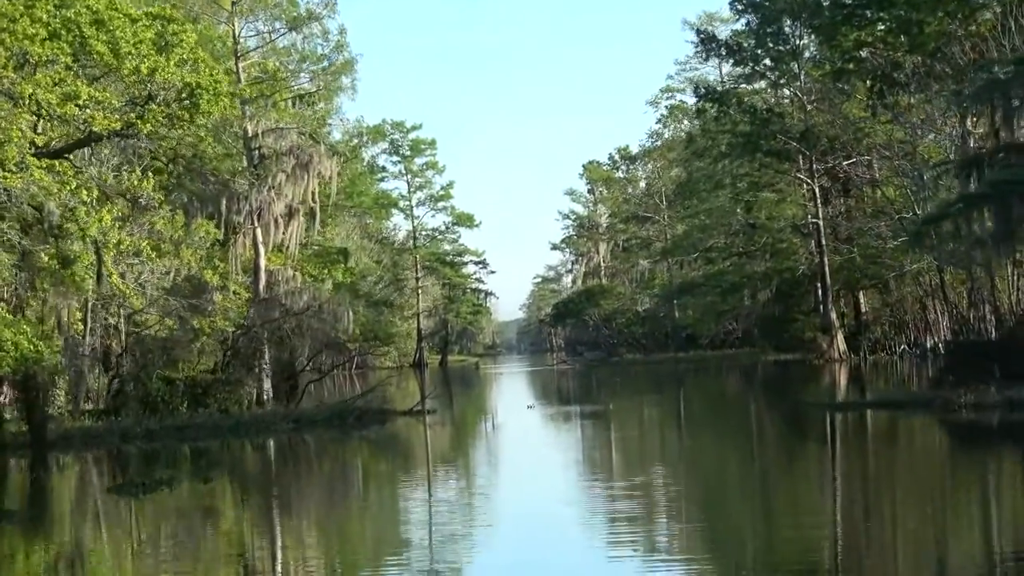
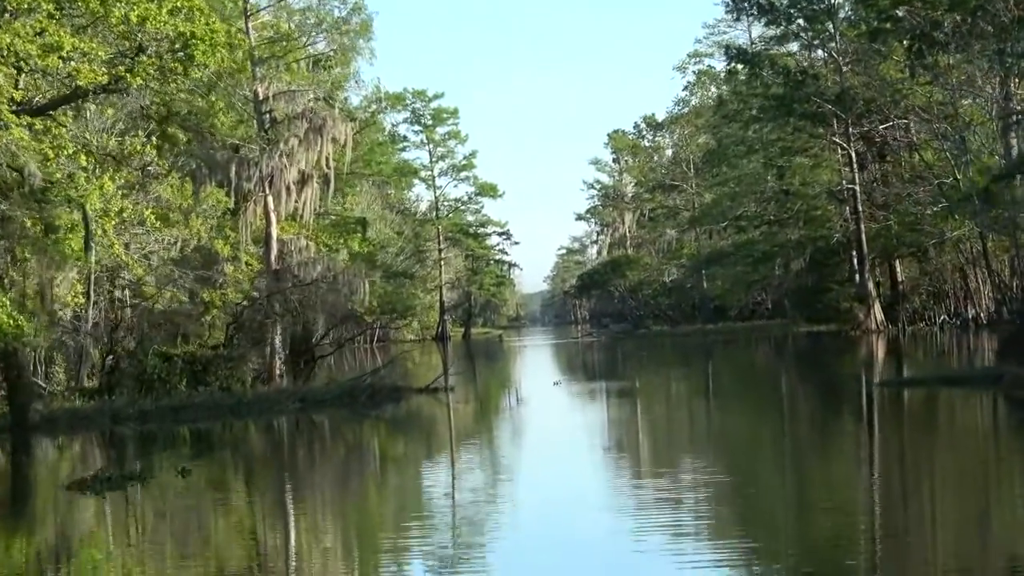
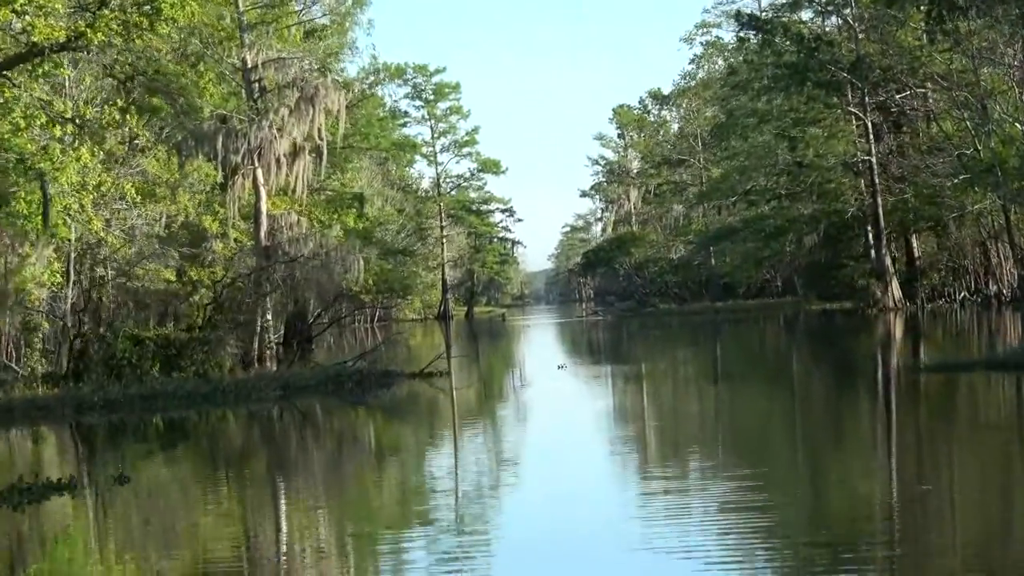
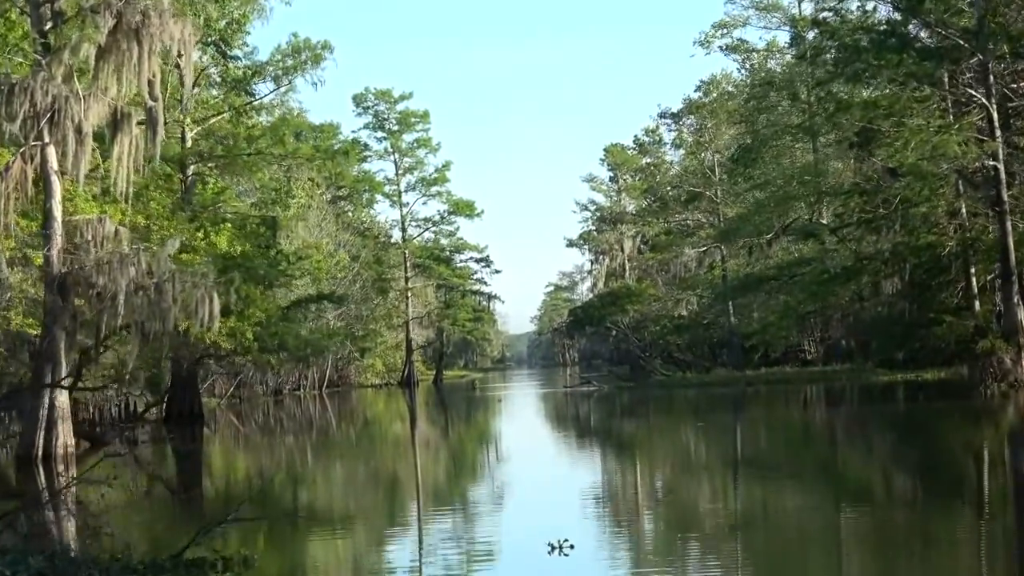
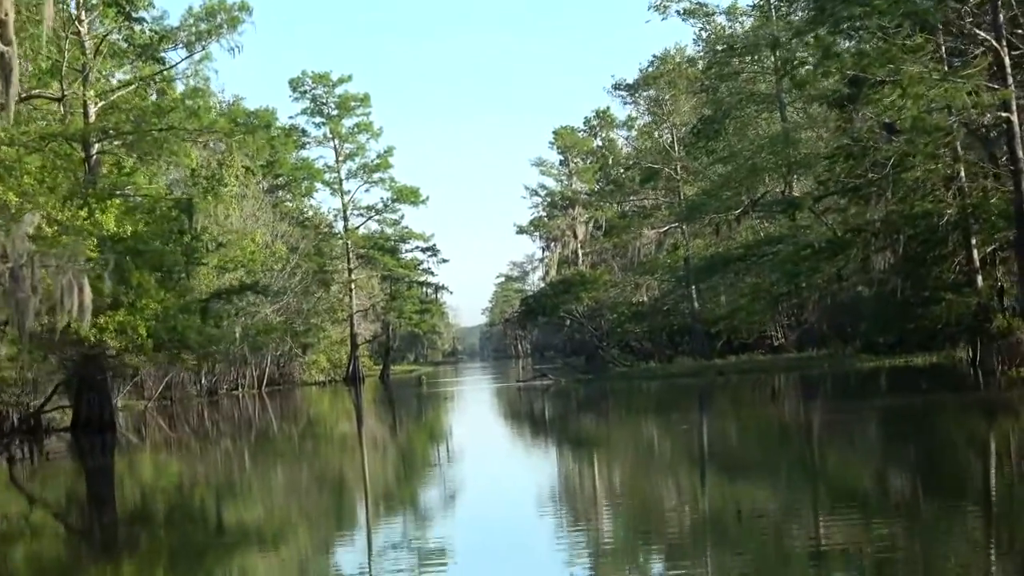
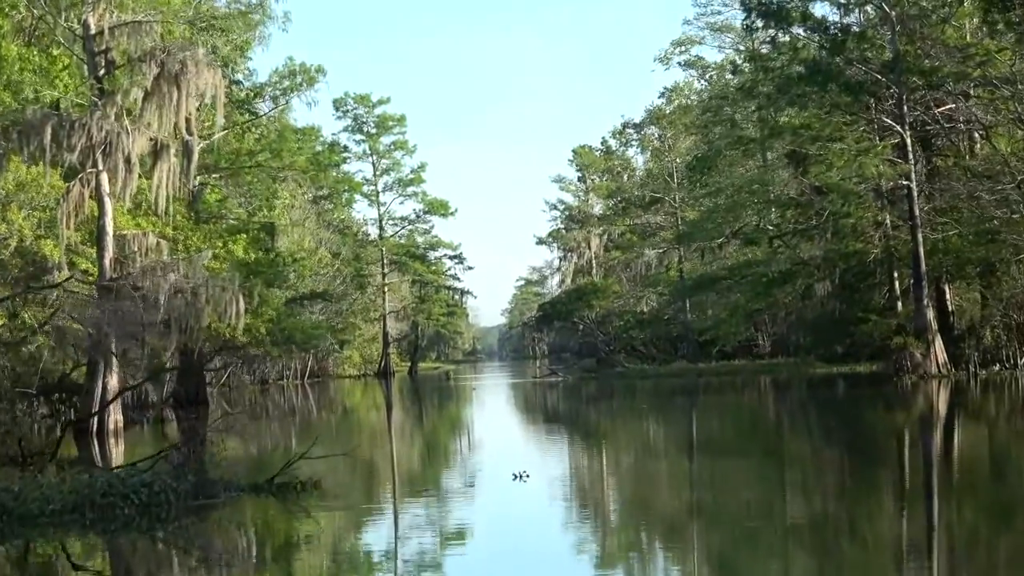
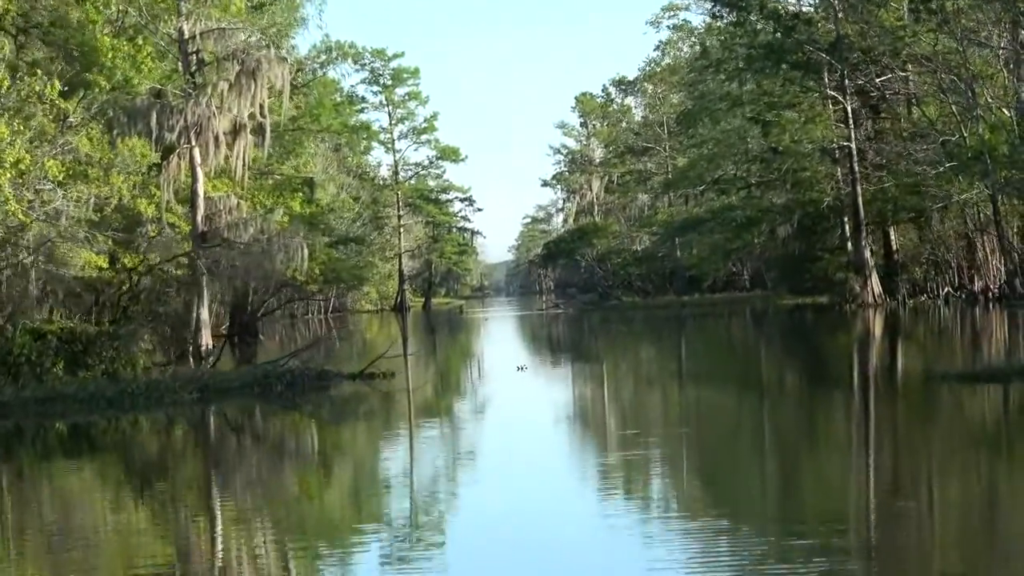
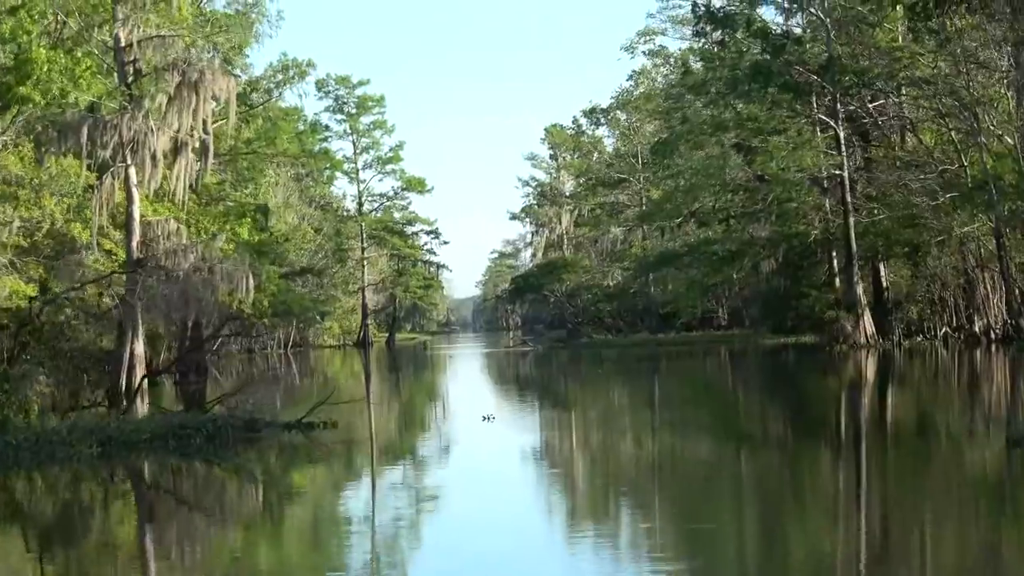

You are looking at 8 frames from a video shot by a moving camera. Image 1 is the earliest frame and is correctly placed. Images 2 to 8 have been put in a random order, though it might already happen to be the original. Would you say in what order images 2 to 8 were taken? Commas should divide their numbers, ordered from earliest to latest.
2, 3, 7, 8, 6, 4, 5
